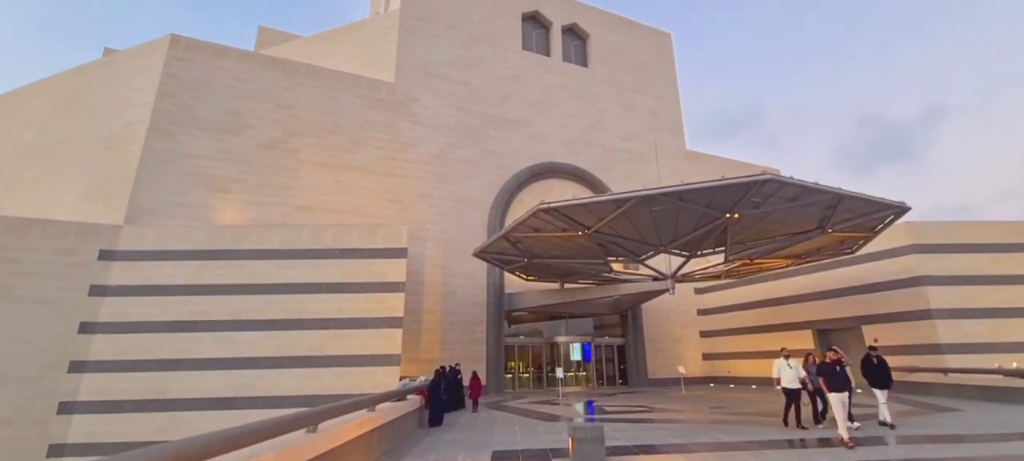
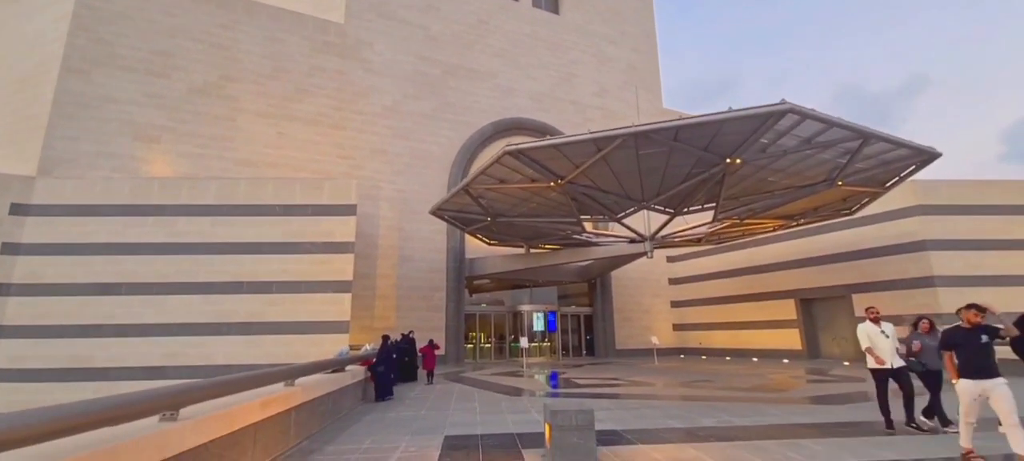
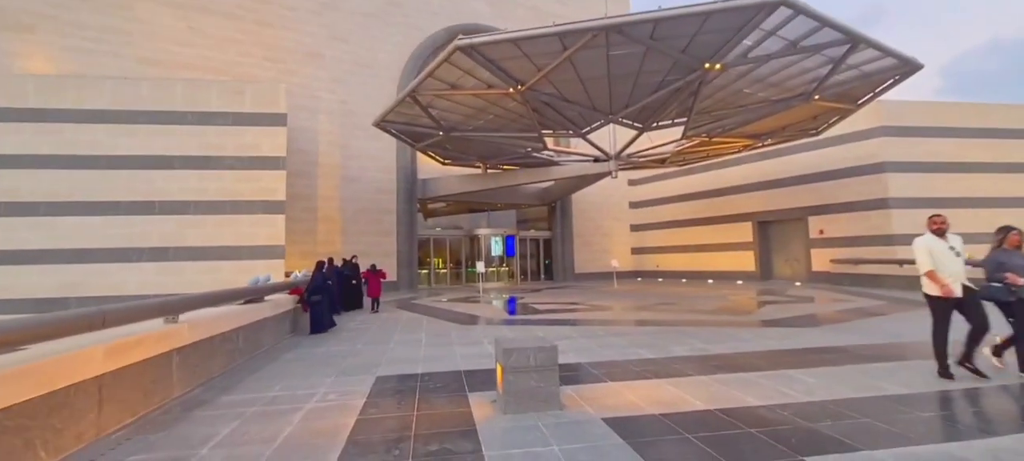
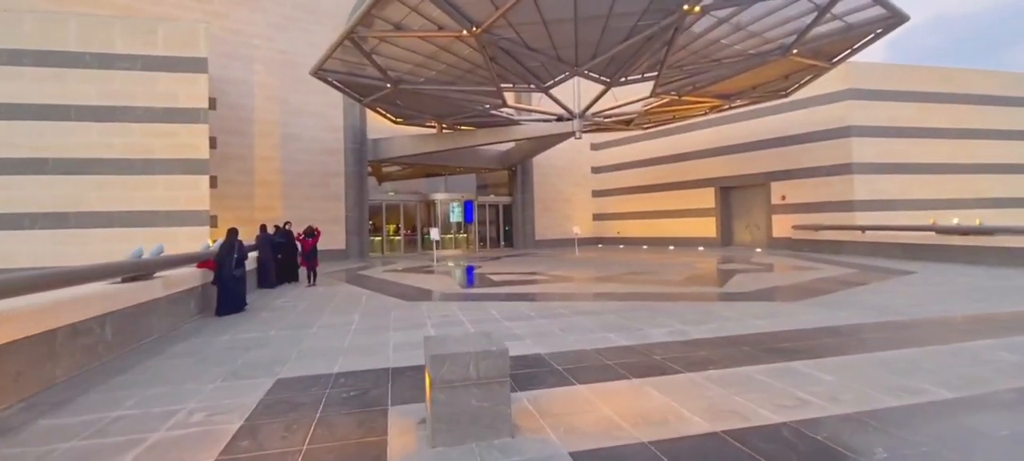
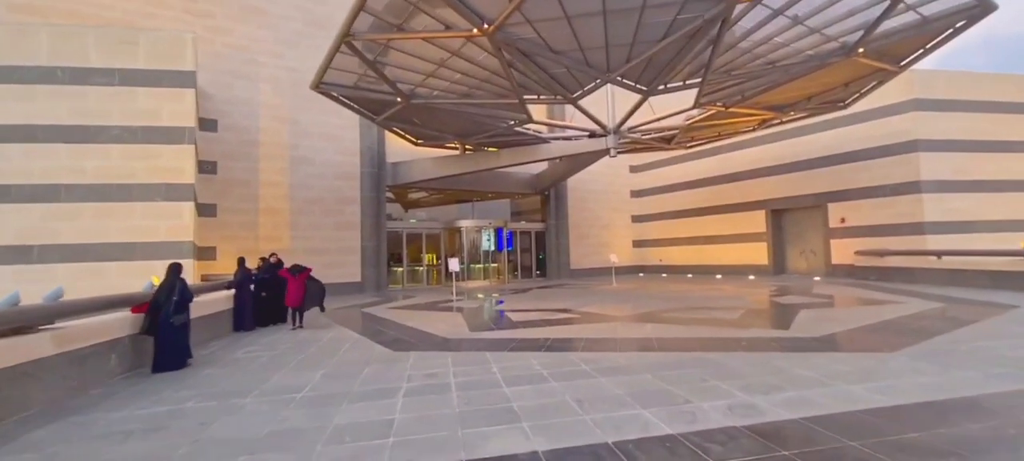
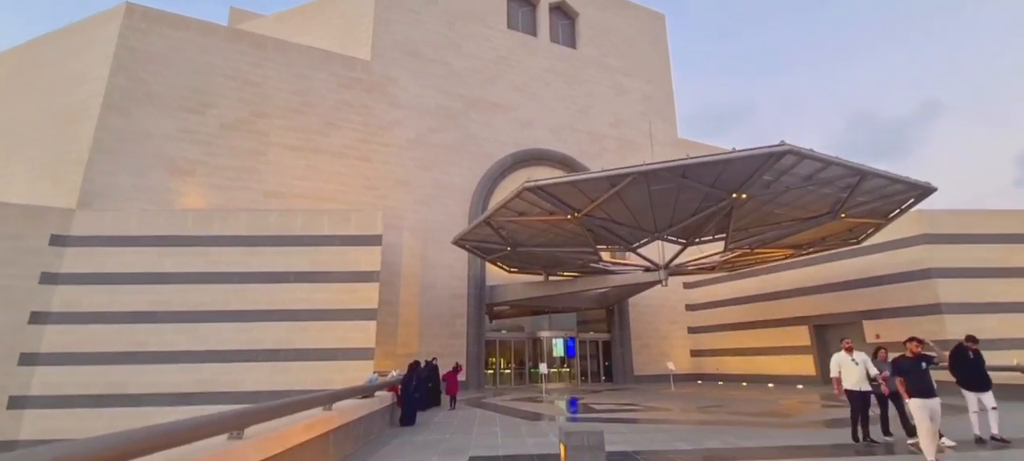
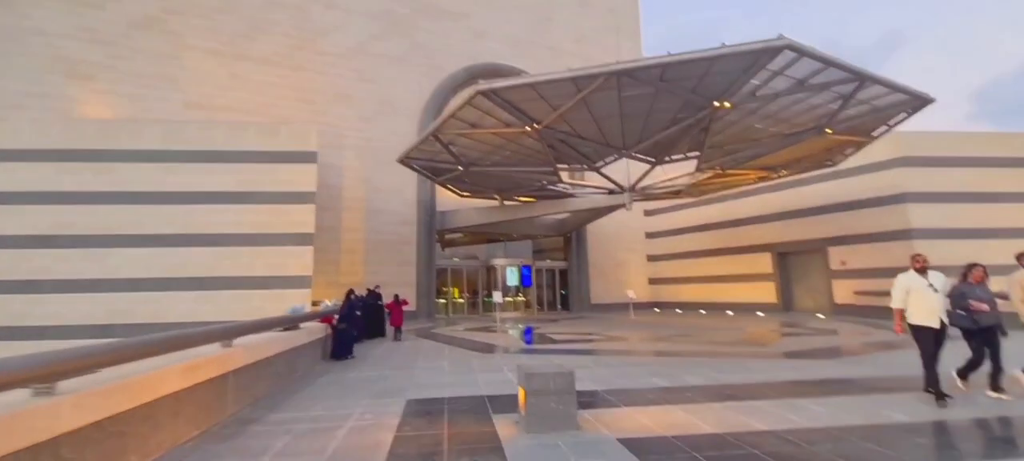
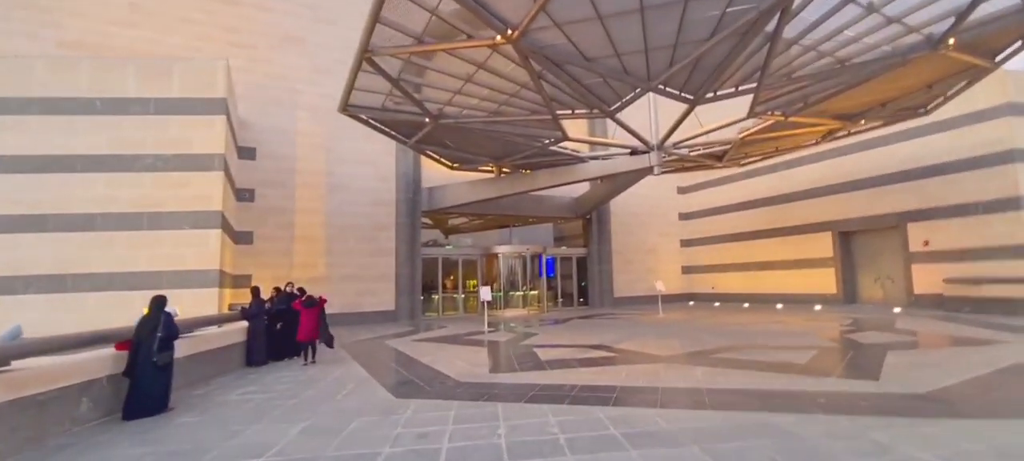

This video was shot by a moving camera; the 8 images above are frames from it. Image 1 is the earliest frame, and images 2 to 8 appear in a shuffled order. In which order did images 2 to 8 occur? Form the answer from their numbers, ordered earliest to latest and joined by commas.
6, 2, 7, 3, 4, 5, 8
